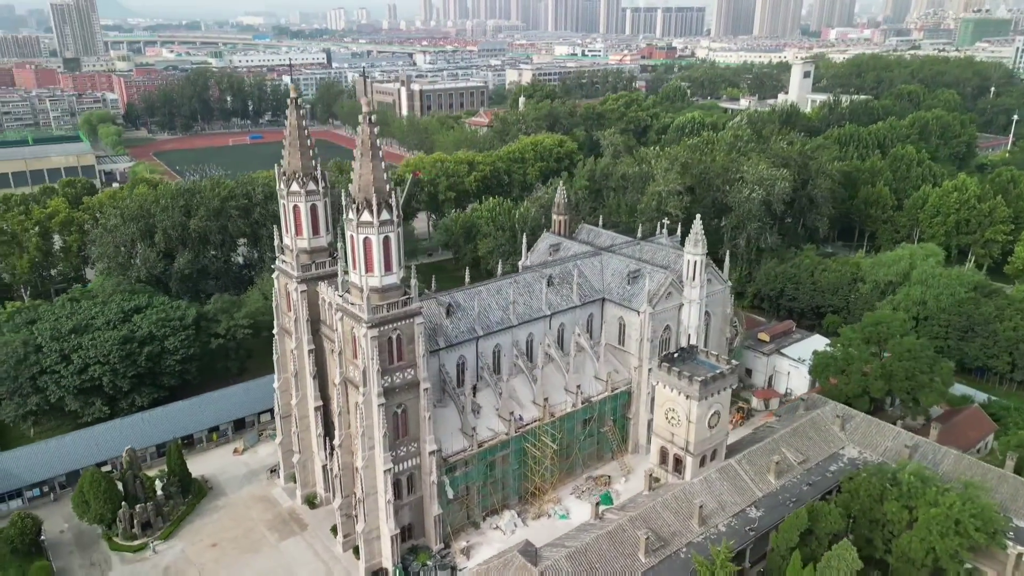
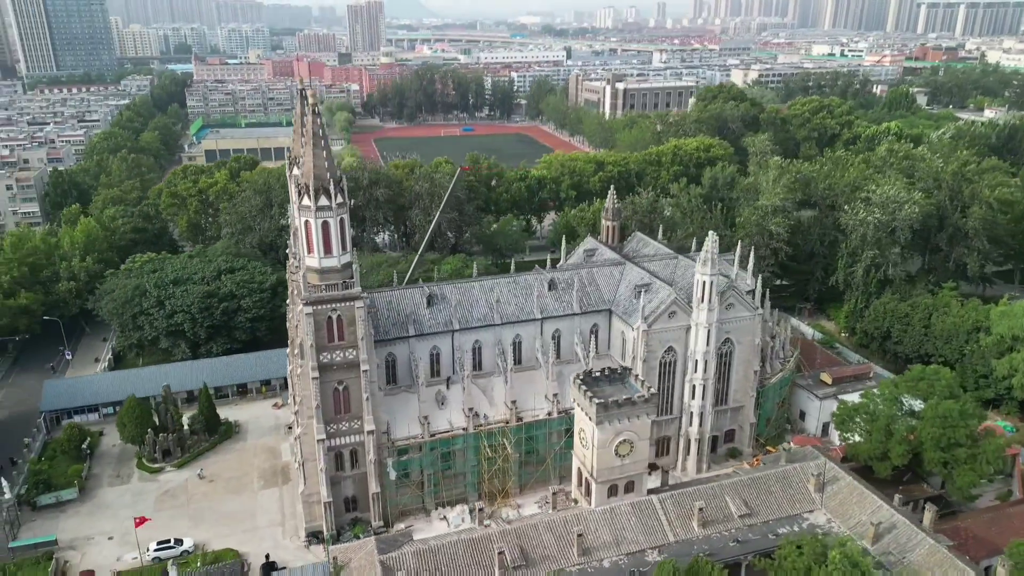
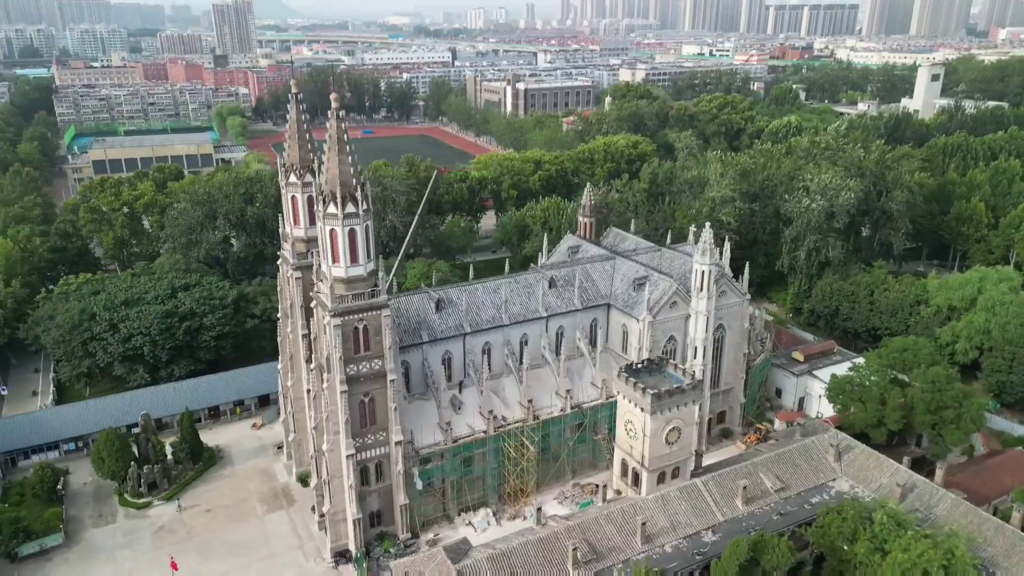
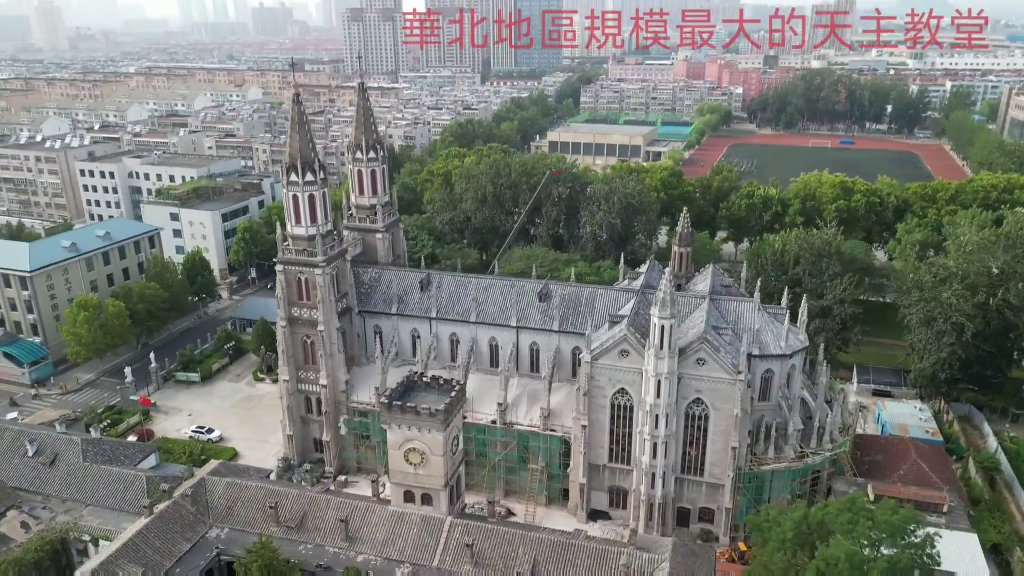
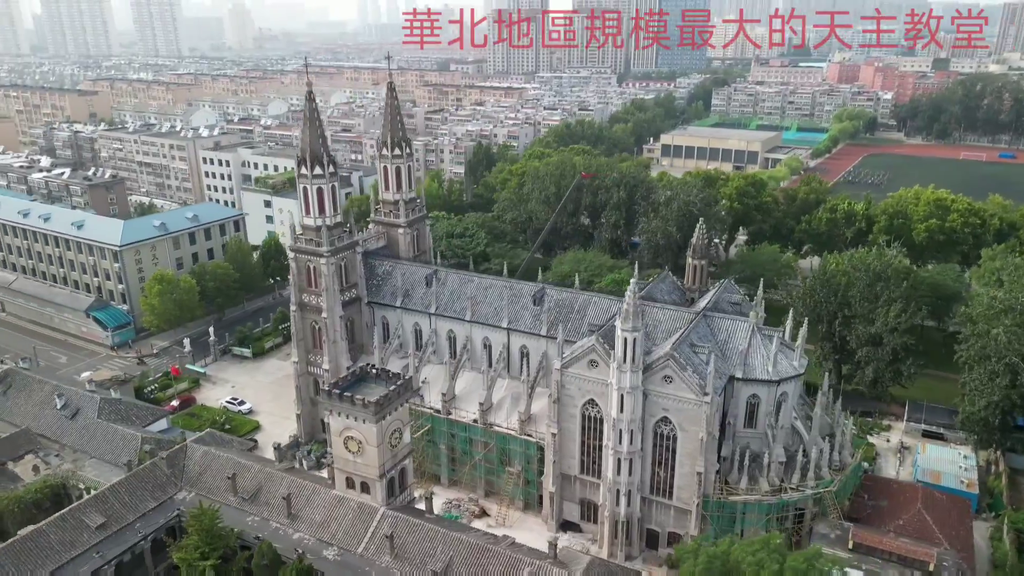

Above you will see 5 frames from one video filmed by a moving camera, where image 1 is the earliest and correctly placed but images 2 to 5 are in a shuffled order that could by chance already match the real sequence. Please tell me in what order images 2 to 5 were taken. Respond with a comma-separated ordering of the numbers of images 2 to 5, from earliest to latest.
3, 2, 4, 5
